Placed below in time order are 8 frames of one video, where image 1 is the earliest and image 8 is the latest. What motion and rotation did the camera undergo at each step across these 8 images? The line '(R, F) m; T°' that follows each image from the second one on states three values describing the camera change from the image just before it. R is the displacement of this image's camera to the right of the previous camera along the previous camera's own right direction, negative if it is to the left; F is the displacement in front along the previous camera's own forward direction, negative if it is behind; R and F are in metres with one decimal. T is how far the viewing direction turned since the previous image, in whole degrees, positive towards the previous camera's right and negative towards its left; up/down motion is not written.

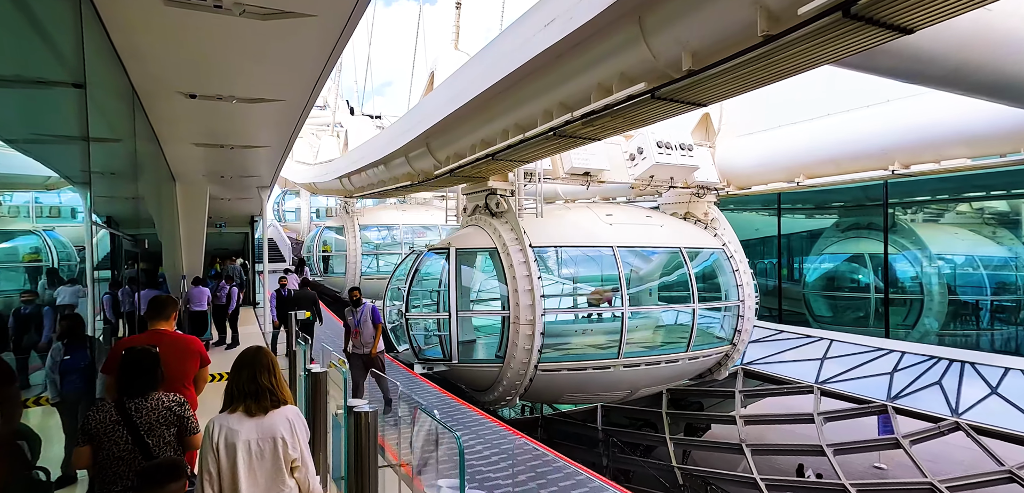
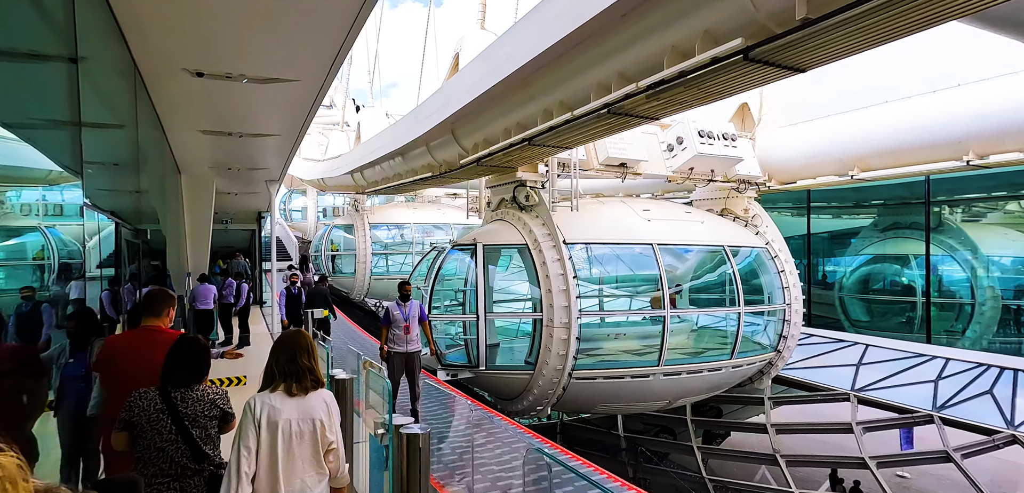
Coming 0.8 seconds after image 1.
(-0.3, +0.6) m; 0°
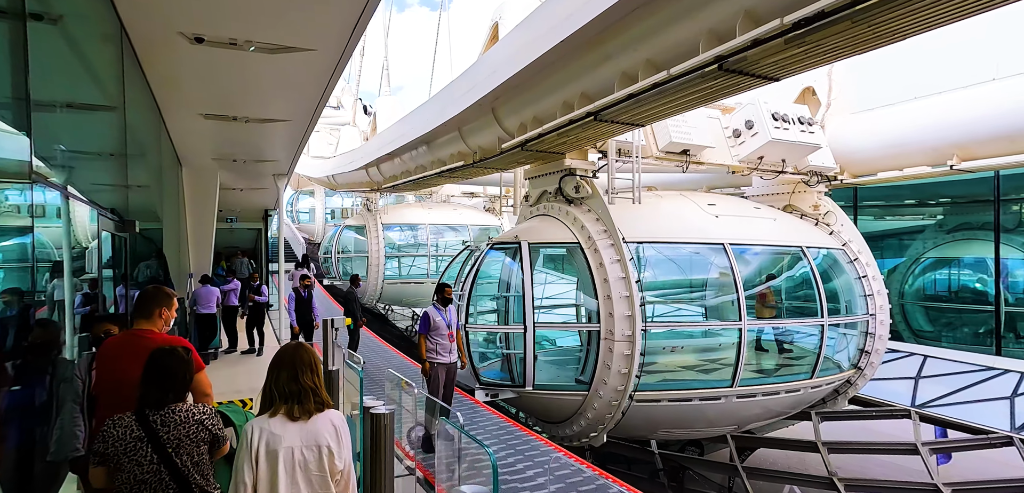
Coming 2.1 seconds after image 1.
(-0.4, +0.9) m; 0°
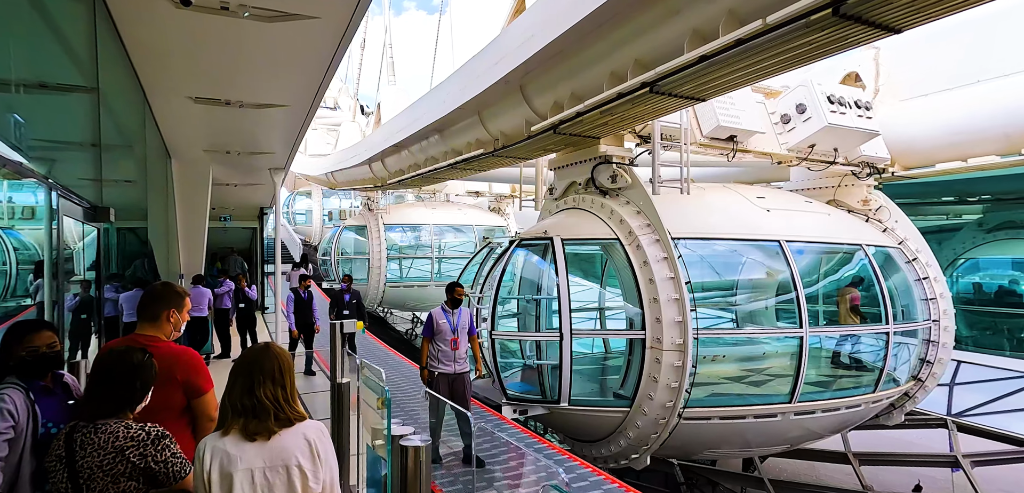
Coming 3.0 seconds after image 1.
(-0.3, +0.6) m; 0°
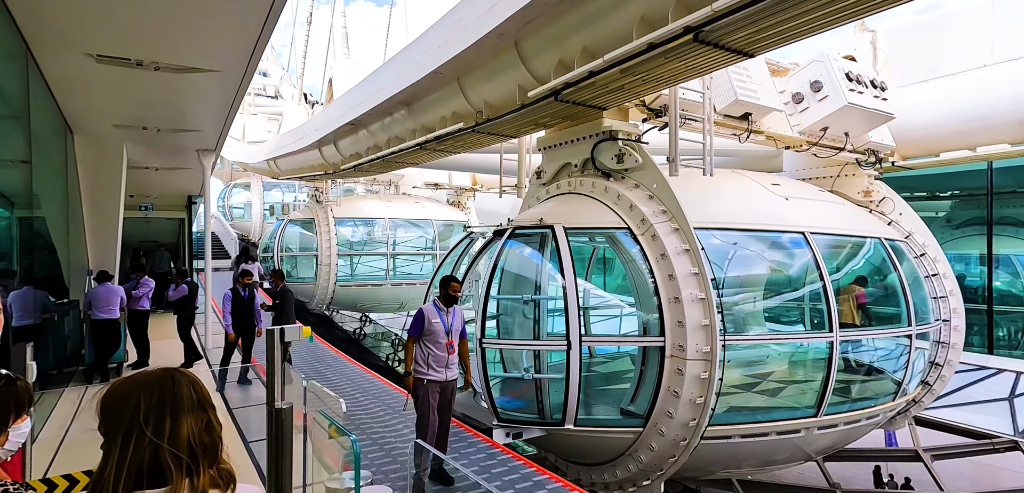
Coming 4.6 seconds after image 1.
(-0.3, +0.8) m; +6°
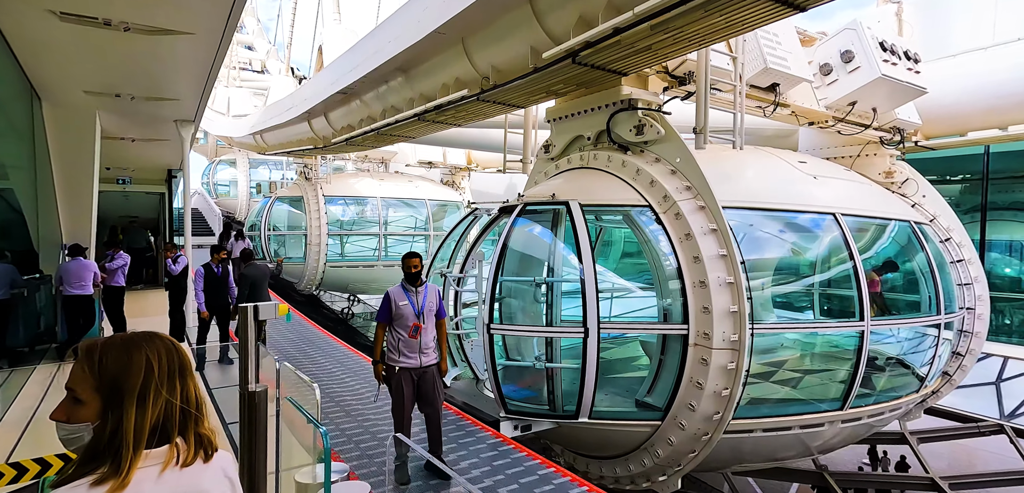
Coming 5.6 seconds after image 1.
(-0.1, +0.4) m; +1°
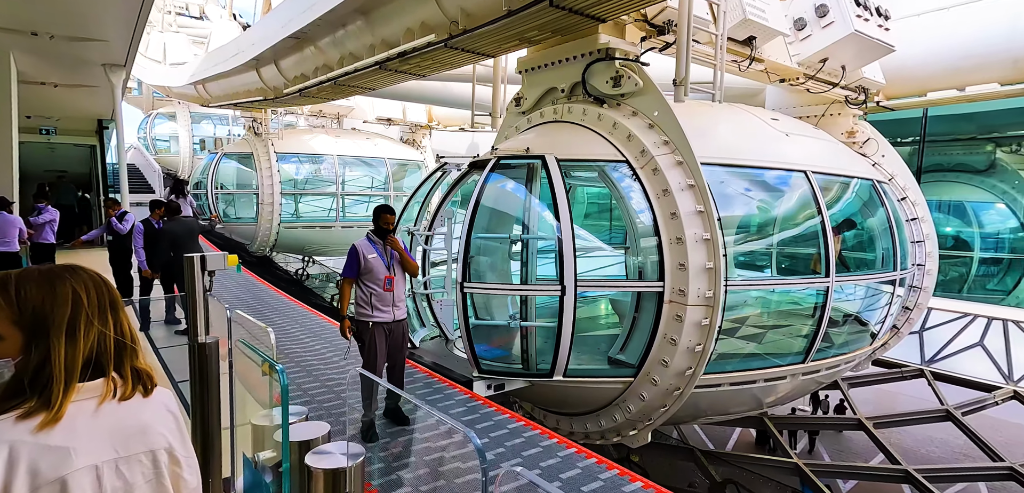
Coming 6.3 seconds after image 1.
(-0.1, +0.2) m; +4°
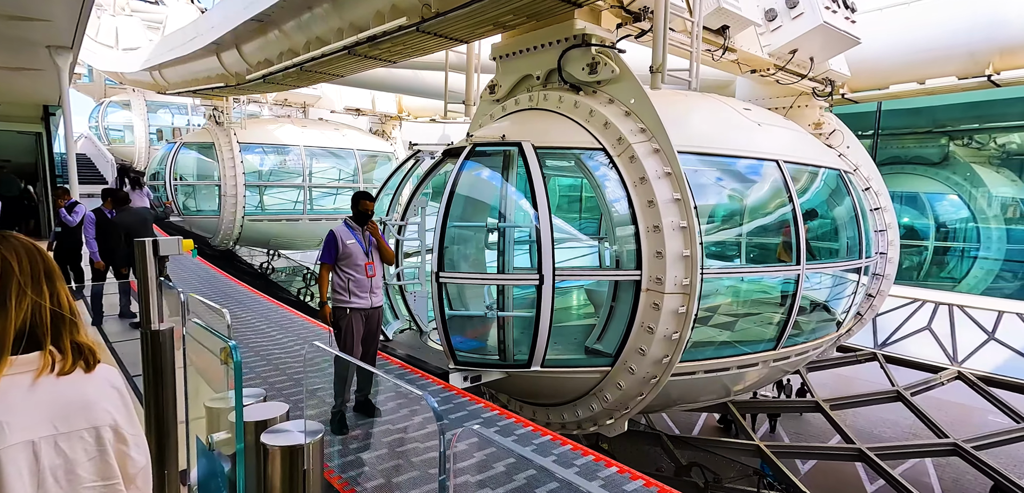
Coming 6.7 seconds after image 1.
(0.0, +0.1) m; +3°
